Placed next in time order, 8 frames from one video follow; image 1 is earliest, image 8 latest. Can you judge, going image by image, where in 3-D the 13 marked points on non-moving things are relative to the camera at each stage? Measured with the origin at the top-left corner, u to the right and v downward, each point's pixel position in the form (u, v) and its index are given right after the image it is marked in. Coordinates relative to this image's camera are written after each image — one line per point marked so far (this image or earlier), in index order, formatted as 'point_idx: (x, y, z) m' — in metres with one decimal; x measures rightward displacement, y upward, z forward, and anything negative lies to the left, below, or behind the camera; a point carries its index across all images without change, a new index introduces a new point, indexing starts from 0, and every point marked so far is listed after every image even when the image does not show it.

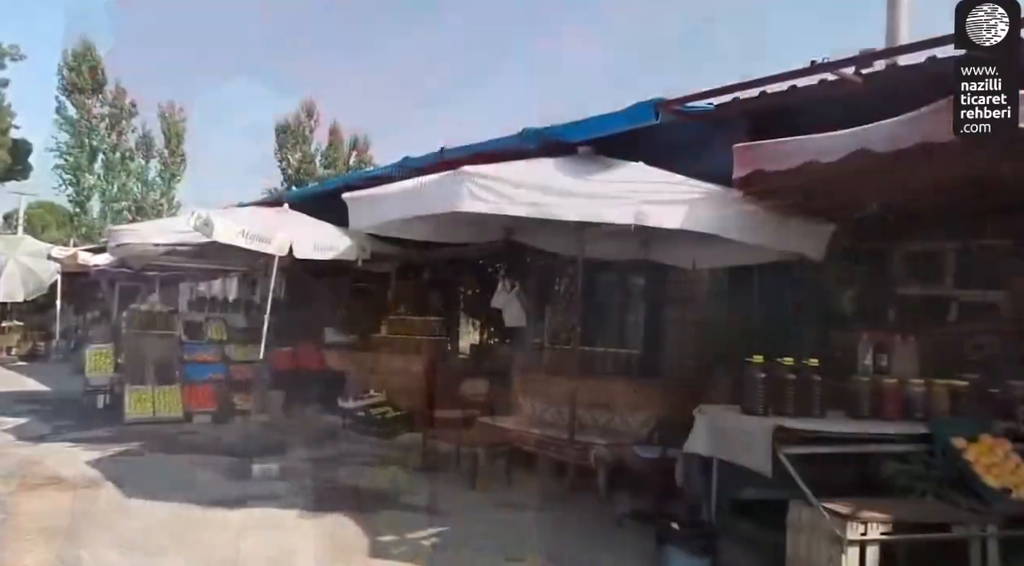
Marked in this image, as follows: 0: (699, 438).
0: (+1.1, -0.9, +4.2) m
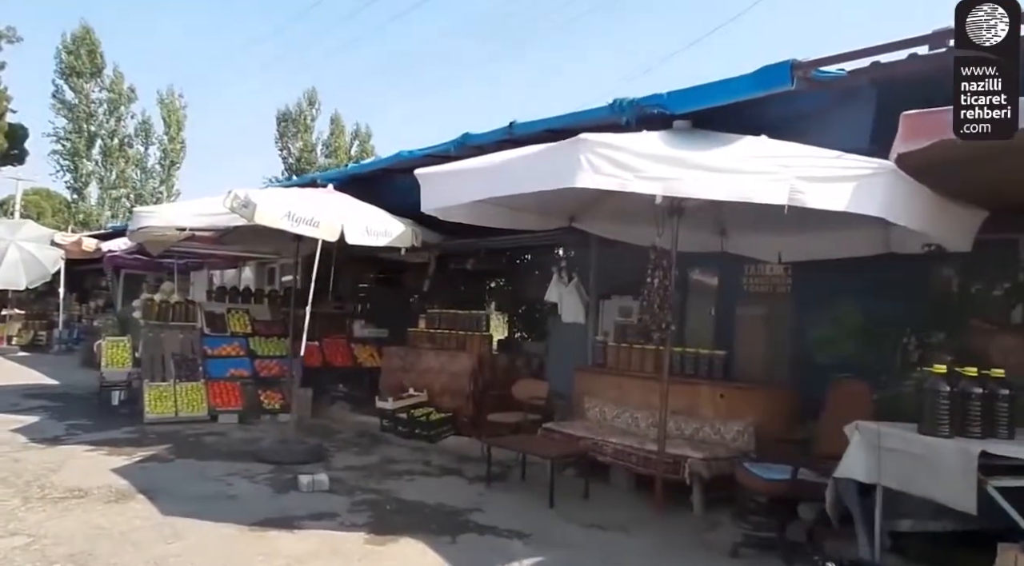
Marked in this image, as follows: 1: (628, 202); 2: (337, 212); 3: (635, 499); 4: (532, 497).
0: (+1.7, -0.9, +3.6) m
1: (+1.0, +0.7, +6.1) m
2: (-1.5, +0.6, +5.9) m
3: (+0.9, -1.6, +5.3) m
4: (+0.2, -1.6, +5.3) m
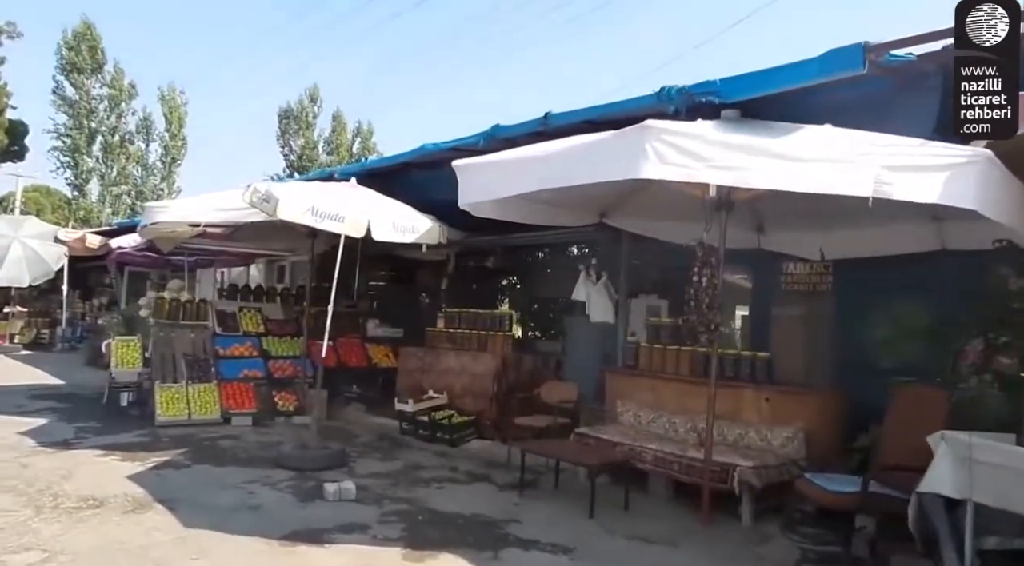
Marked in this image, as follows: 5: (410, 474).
0: (+2.0, -0.9, +3.3) m
1: (+1.3, +0.7, +5.8) m
2: (-1.2, +0.6, +5.6) m
3: (+1.2, -1.6, +5.1) m
4: (+0.4, -1.6, +5.1) m
5: (-0.9, -1.6, +5.9) m
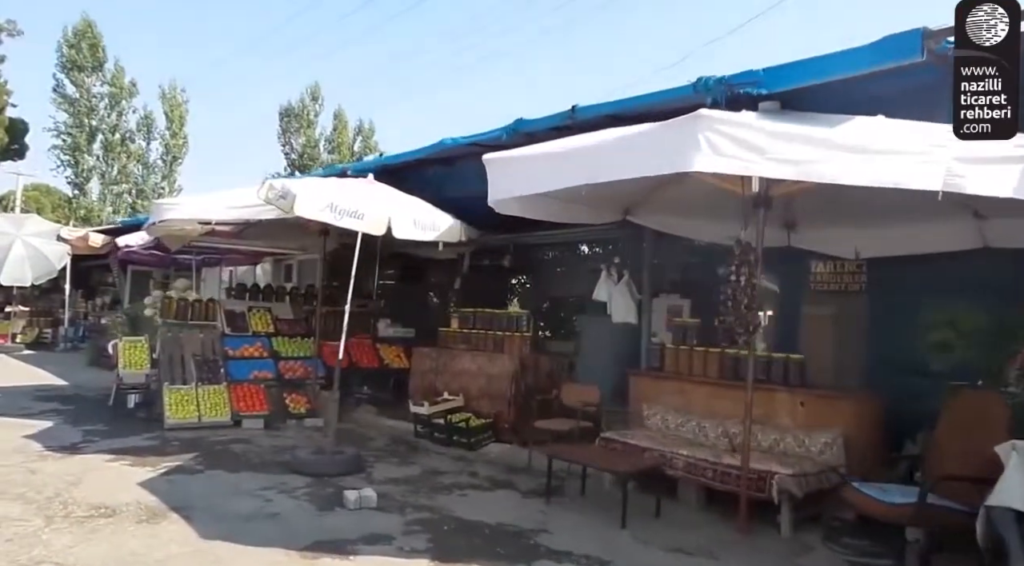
0: (+2.2, -0.9, +3.1) m
1: (+1.5, +0.7, +5.6) m
2: (-1.0, +0.6, +5.4) m
3: (+1.4, -1.6, +4.9) m
4: (+0.6, -1.6, +4.9) m
5: (-0.7, -1.6, +5.7) m
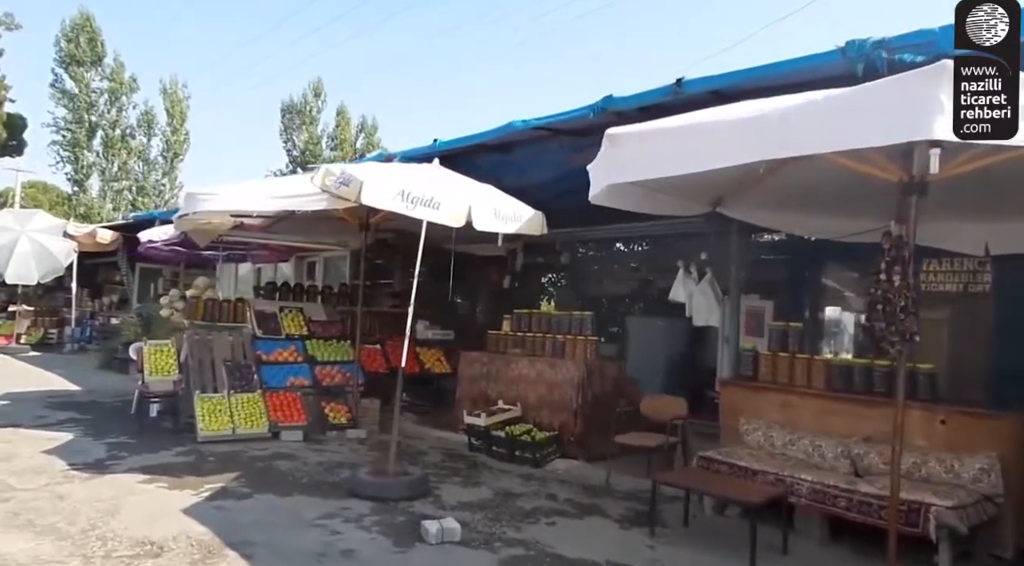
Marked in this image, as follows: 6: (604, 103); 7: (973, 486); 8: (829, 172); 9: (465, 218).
0: (+2.9, -0.9, +2.4) m
1: (+2.1, +0.7, +5.0) m
2: (-0.4, +0.6, +4.8) m
3: (+2.0, -1.6, +4.2) m
4: (+1.3, -1.6, +4.2) m
5: (0.0, -1.6, +5.1) m
6: (+0.7, +1.3, +5.2) m
7: (+2.8, -1.2, +4.3) m
8: (+2.1, +0.7, +4.7) m
9: (-0.3, +0.4, +4.7) m
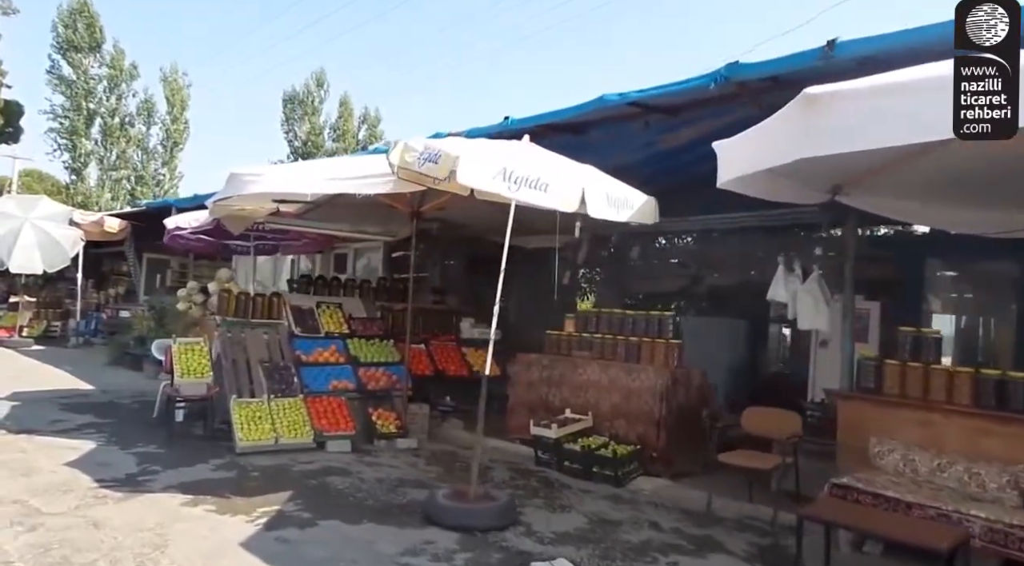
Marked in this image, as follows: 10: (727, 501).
0: (+3.5, -0.9, +1.8) m
1: (+2.8, +0.7, +4.3) m
2: (+0.3, +0.6, +4.1) m
3: (+2.7, -1.6, +3.6) m
4: (+1.9, -1.6, +3.6) m
5: (+0.6, -1.6, +4.4) m
6: (+1.4, +1.3, +4.5) m
7: (+3.4, -1.2, +3.6) m
8: (+2.8, +0.7, +4.0) m
9: (+0.4, +0.5, +4.0) m
10: (+1.6, -1.6, +5.2) m
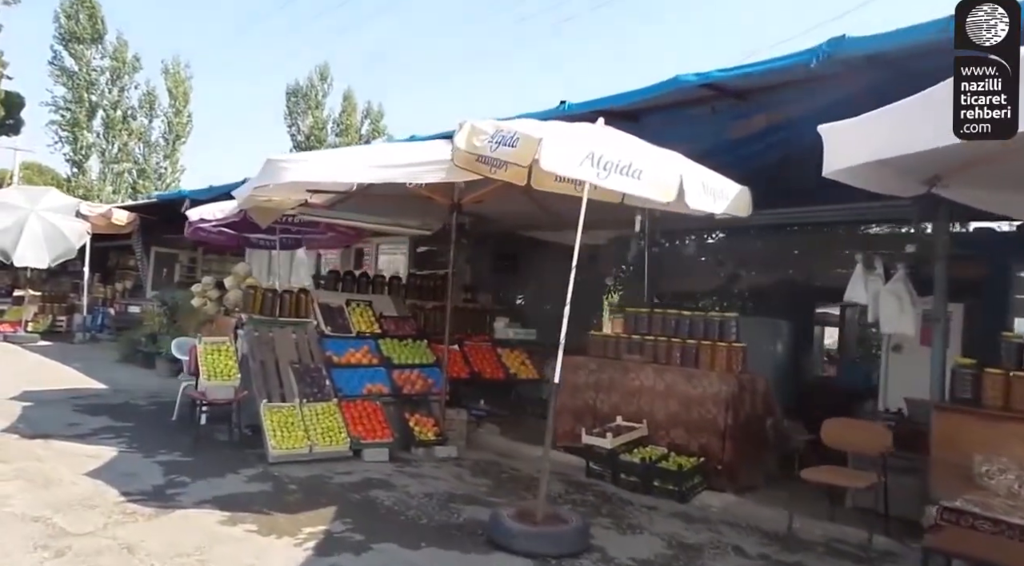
0: (+4.0, -1.0, +1.3) m
1: (+3.2, +0.7, +3.9) m
2: (+0.8, +0.7, +3.6) m
3: (+3.1, -1.7, +3.1) m
4: (+2.3, -1.6, +3.1) m
5: (+1.0, -1.6, +4.0) m
6: (+1.8, +1.3, +4.1) m
7: (+3.9, -1.3, +3.2) m
8: (+3.2, +0.7, +3.5) m
9: (+0.8, +0.5, +3.6) m
10: (+2.0, -1.6, +4.8) m
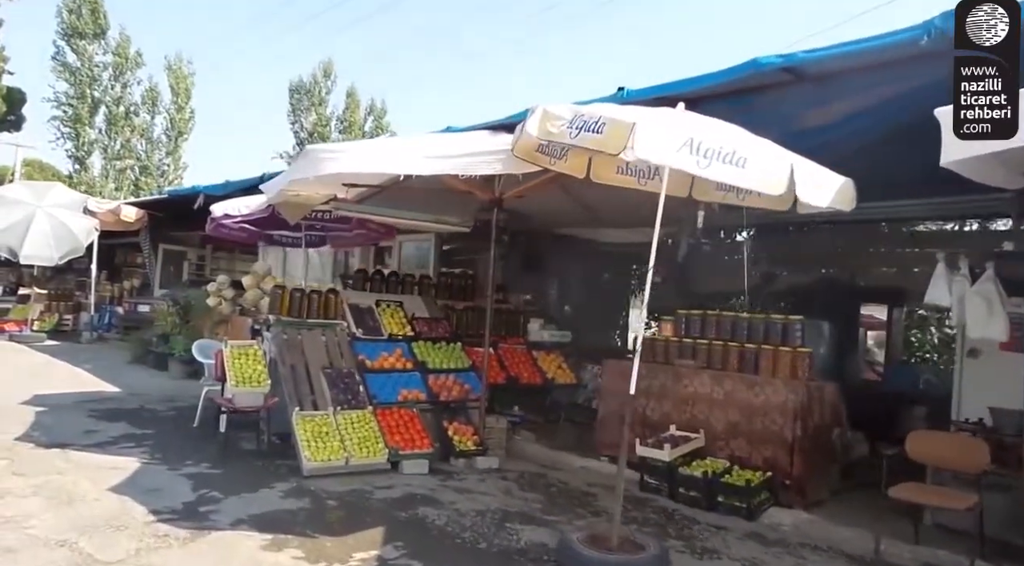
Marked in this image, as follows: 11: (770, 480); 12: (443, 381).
0: (+4.3, -1.0, +1.0) m
1: (+3.6, +0.7, +3.5) m
2: (+1.1, +0.6, +3.3) m
3: (+3.5, -1.7, +2.8) m
4: (+2.7, -1.7, +2.8) m
5: (+1.4, -1.6, +3.6) m
6: (+2.2, +1.3, +3.7) m
7: (+4.2, -1.3, +2.8) m
8: (+3.6, +0.7, +3.2) m
9: (+1.2, +0.4, +3.2) m
10: (+2.4, -1.6, +4.4) m
11: (+1.9, -1.4, +5.2) m
12: (-0.6, -0.9, +6.3) m
